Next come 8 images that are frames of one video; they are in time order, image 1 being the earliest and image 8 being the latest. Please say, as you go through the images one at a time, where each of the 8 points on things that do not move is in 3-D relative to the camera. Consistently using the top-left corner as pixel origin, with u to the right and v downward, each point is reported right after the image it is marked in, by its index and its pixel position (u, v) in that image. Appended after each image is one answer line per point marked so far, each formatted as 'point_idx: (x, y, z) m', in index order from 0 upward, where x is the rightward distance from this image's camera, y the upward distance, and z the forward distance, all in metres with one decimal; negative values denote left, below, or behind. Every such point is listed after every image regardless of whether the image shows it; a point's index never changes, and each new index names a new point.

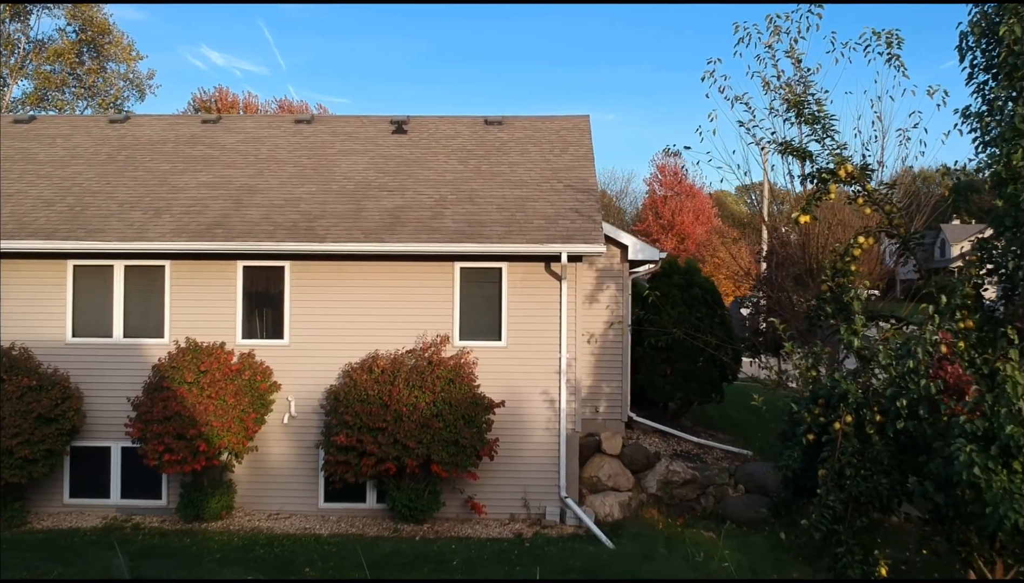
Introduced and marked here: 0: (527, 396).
0: (+0.2, -1.1, +10.9) m
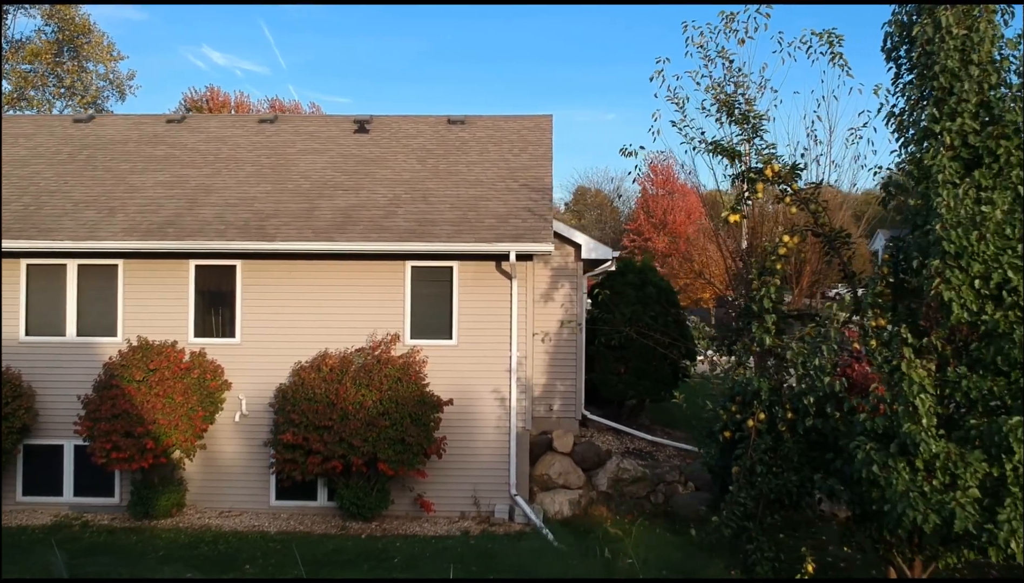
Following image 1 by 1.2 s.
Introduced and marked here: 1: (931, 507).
0: (-0.4, -1.1, +10.9) m
1: (+2.4, -1.2, +5.8) m
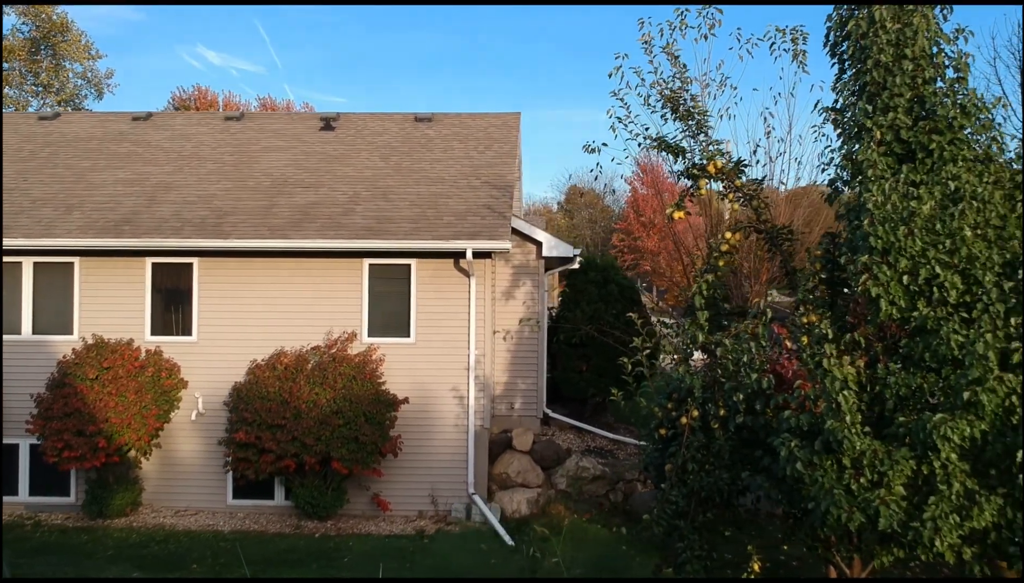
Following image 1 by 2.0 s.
0: (-0.8, -1.1, +10.9) m
1: (+1.9, -1.2, +5.7) m
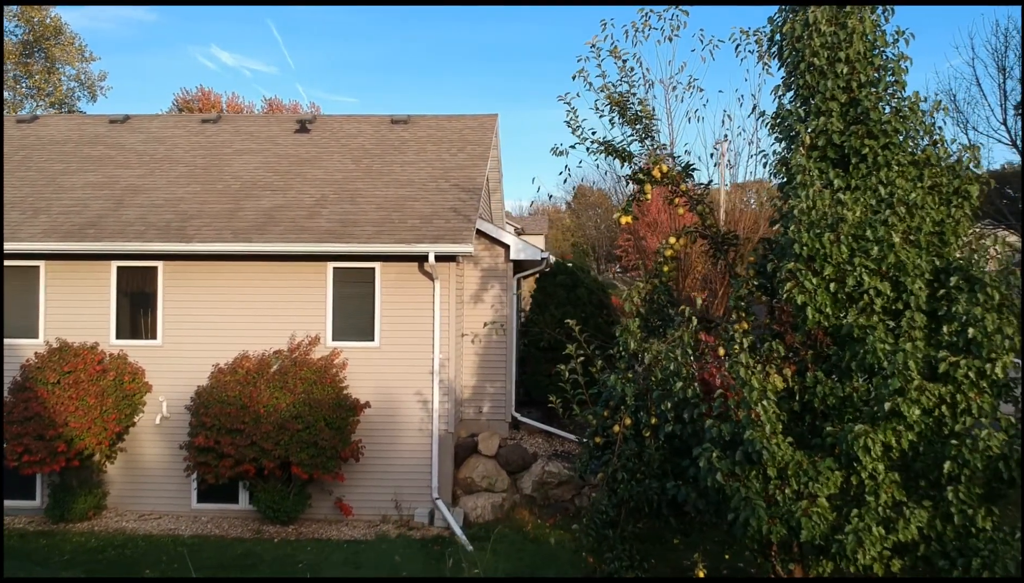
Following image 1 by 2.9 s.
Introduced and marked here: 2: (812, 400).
0: (-1.2, -1.2, +10.8) m
1: (+1.5, -1.3, +5.6) m
2: (+1.8, -0.6, +5.9) m
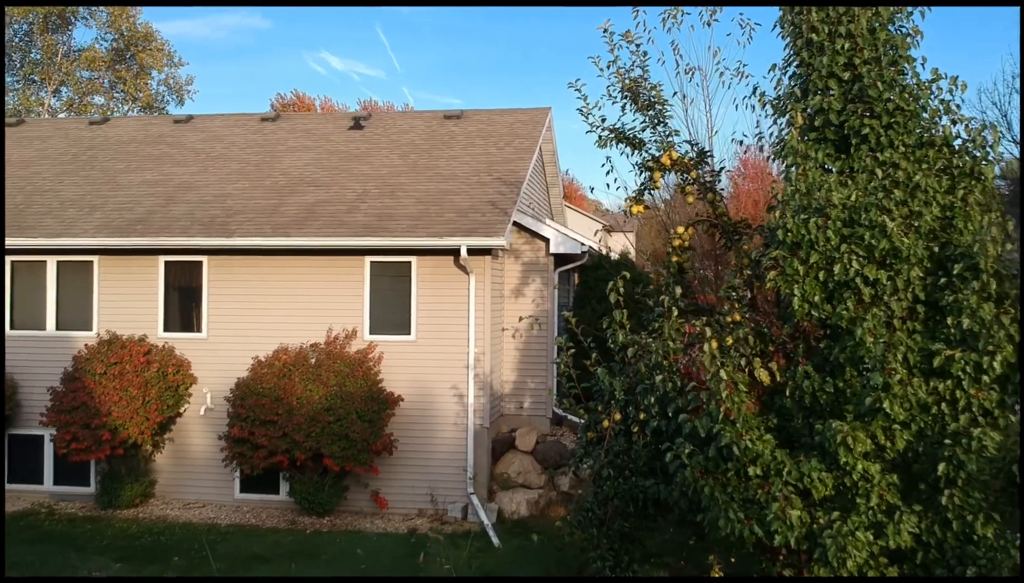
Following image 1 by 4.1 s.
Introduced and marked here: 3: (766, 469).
0: (-0.8, -1.1, +10.8) m
1: (+1.3, -1.2, +5.3) m
2: (+1.6, -0.6, +5.5) m
3: (+1.4, -1.0, +5.3) m
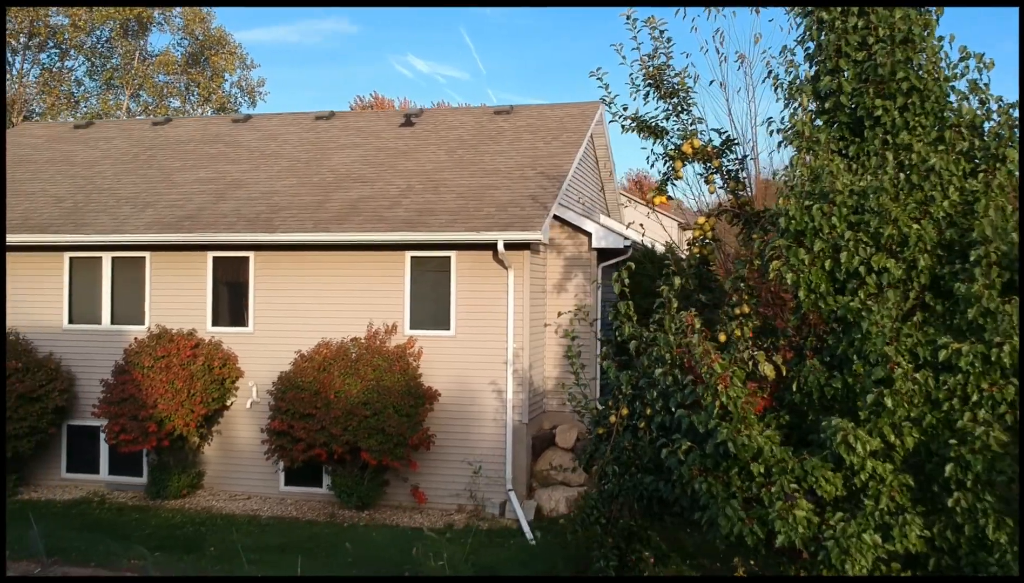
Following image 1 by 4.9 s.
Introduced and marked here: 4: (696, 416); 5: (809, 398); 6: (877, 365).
0: (-0.4, -1.0, +10.7) m
1: (+1.2, -1.2, +5.1) m
2: (+1.6, -0.5, +5.3) m
3: (+1.3, -0.9, +5.1) m
4: (+1.0, -0.7, +5.2) m
5: (+1.6, -0.6, +5.3) m
6: (+1.8, -0.4, +4.9) m
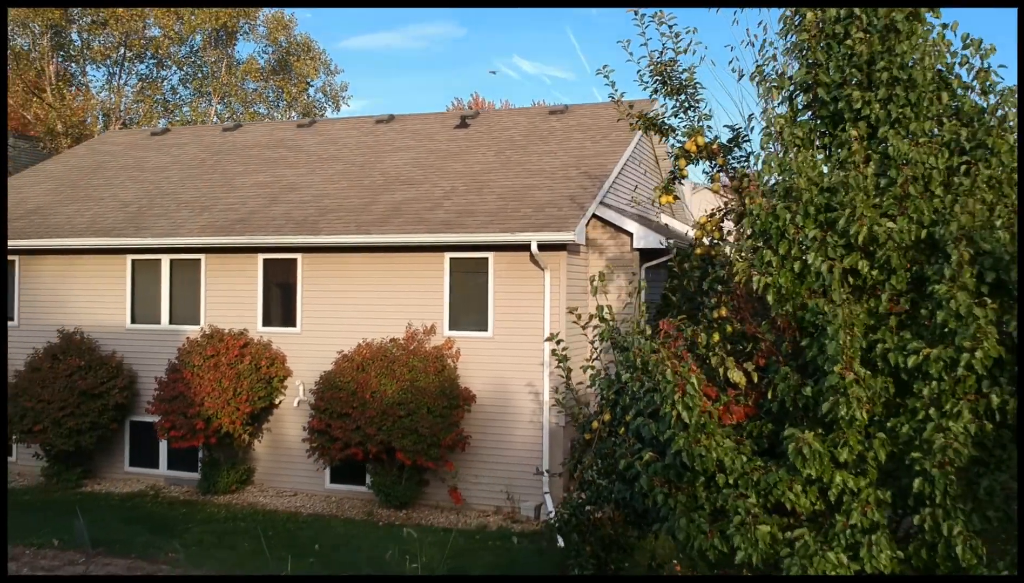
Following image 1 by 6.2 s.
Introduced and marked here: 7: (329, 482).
0: (0.0, -1.0, +10.7) m
1: (+1.0, -1.2, +4.9) m
2: (+1.4, -0.5, +5.1) m
3: (+1.1, -0.9, +4.9) m
4: (+0.7, -0.7, +5.0) m
5: (+1.4, -0.6, +5.0) m
6: (+1.6, -0.4, +4.6) m
7: (-2.1, -2.2, +11.5) m
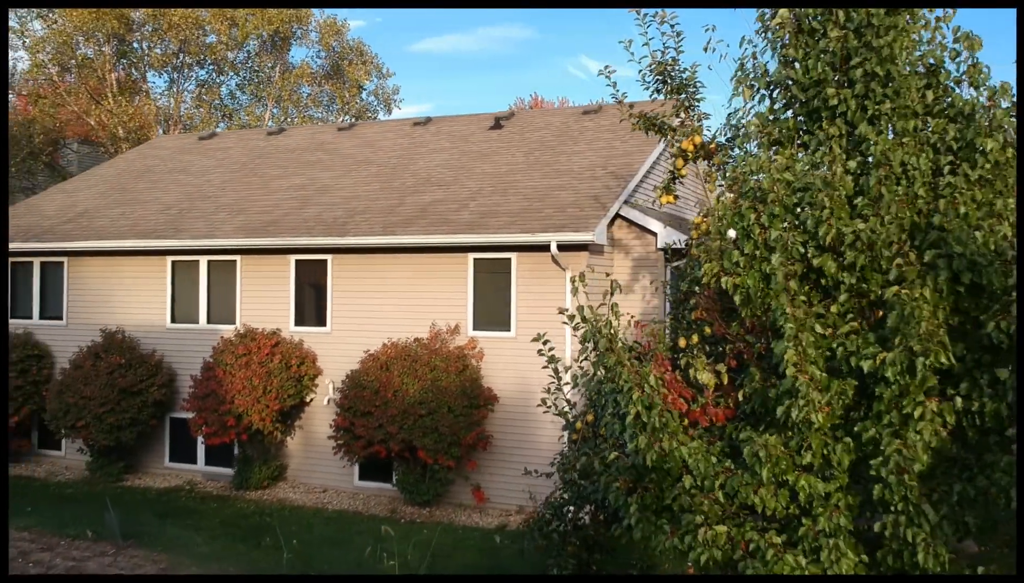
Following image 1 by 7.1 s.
0: (+0.2, -1.0, +10.7) m
1: (+0.9, -1.2, +4.9) m
2: (+1.2, -0.5, +5.0) m
3: (+0.9, -0.9, +4.9) m
4: (+0.6, -0.7, +5.0) m
5: (+1.2, -0.6, +5.0) m
6: (+1.4, -0.4, +4.6) m
7: (-1.8, -2.2, +11.7) m
